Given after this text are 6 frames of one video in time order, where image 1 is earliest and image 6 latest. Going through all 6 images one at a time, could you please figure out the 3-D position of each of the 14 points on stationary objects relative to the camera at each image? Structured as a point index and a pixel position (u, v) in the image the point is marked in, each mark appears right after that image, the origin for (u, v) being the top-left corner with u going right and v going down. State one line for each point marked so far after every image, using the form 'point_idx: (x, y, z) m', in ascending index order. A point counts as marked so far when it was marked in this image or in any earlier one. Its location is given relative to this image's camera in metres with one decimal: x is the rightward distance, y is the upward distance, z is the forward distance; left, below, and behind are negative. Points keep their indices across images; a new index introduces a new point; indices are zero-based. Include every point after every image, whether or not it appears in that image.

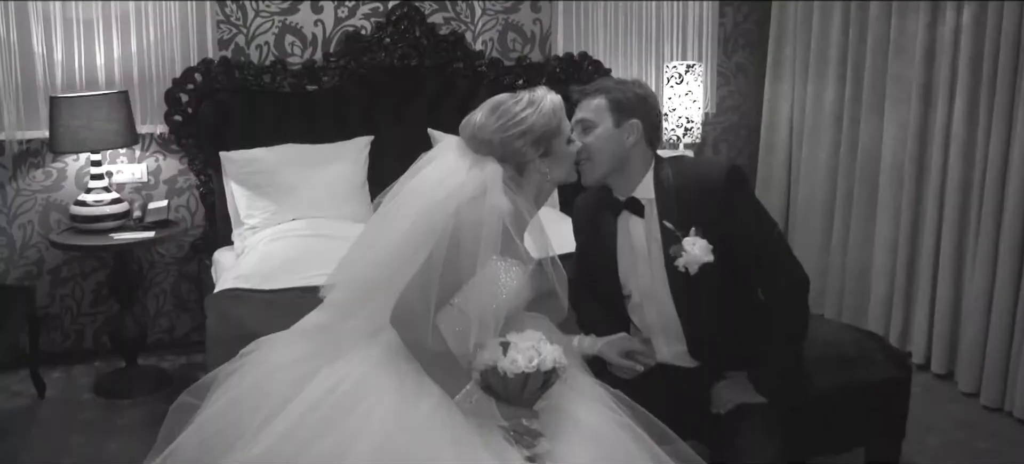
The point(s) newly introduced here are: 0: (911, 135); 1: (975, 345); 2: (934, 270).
0: (+1.4, +0.3, +3.2) m
1: (+1.5, -0.4, +3.0) m
2: (+1.5, -0.1, +3.2) m
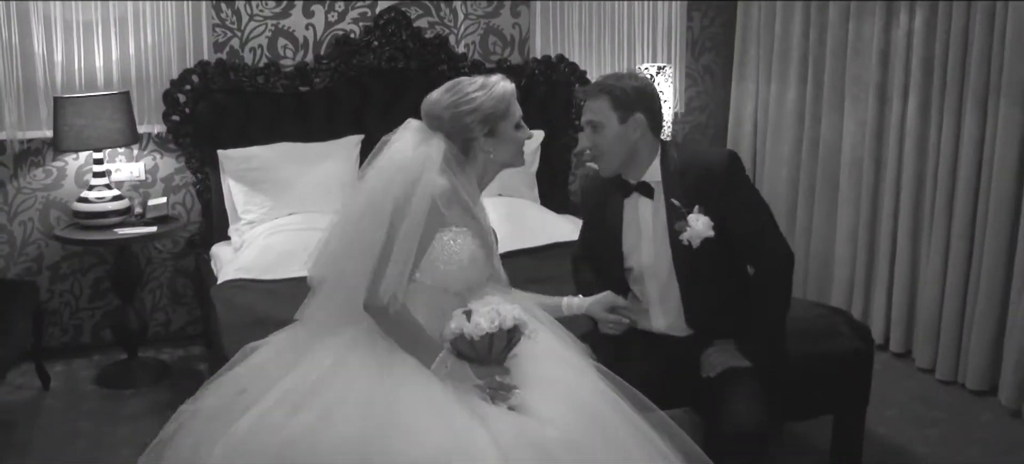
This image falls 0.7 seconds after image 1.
0: (+1.4, +0.4, +3.4) m
1: (+1.5, -0.3, +3.3) m
2: (+1.4, -0.1, +3.4) m
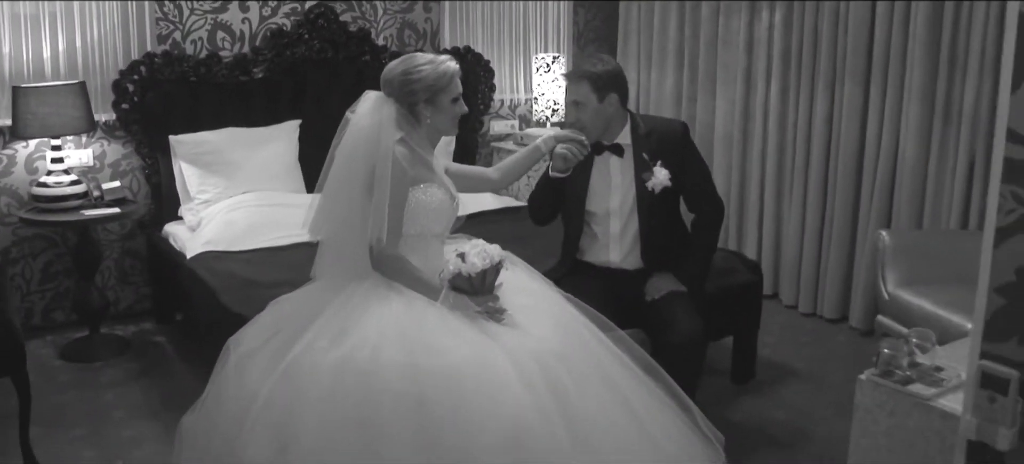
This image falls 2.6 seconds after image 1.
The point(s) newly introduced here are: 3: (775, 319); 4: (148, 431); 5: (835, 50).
0: (+1.0, +0.6, +4.1) m
1: (+1.2, -0.2, +3.9) m
2: (+1.1, +0.1, +4.1) m
3: (+1.1, -0.4, +3.9) m
4: (-1.1, -0.6, +2.8) m
5: (+1.3, +0.7, +3.6) m
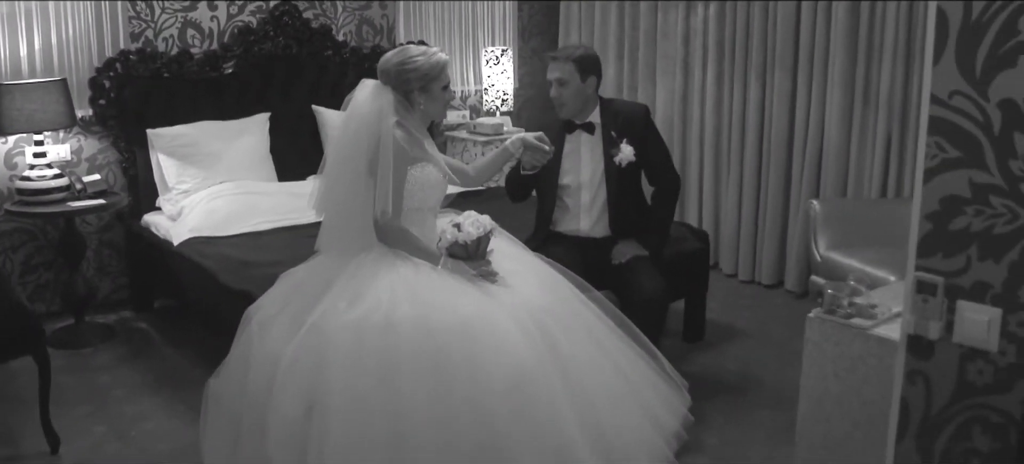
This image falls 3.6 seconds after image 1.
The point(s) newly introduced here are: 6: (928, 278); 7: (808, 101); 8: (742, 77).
0: (+0.8, +0.7, +4.4) m
1: (+1.0, 0.0, +4.3) m
2: (+0.9, +0.2, +4.5) m
3: (+0.9, -0.3, +4.2) m
4: (-1.2, -0.6, +3.0) m
5: (+1.1, +0.8, +4.0) m
6: (+0.6, -0.1, +1.4) m
7: (+1.3, +0.6, +3.9) m
8: (+1.0, +0.7, +4.1) m
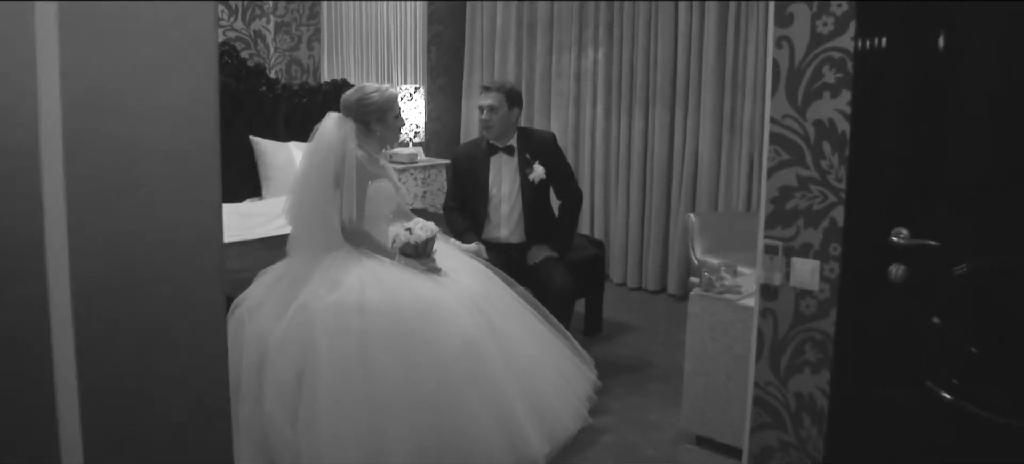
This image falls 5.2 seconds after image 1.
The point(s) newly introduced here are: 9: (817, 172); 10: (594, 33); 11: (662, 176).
0: (+0.3, +0.6, +5.1) m
1: (+0.6, -0.1, +5.0) m
2: (+0.5, +0.1, +5.1) m
3: (+0.5, -0.3, +4.8) m
4: (-1.4, -0.6, +3.4) m
5: (+0.7, +0.8, +4.7) m
6: (+0.6, 0.0, +2.1) m
7: (+0.9, +0.5, +4.6) m
8: (+0.6, +0.6, +4.8) m
9: (+0.7, +0.1, +2.0) m
10: (+0.4, +1.1, +4.9) m
11: (+0.8, +0.3, +4.7) m
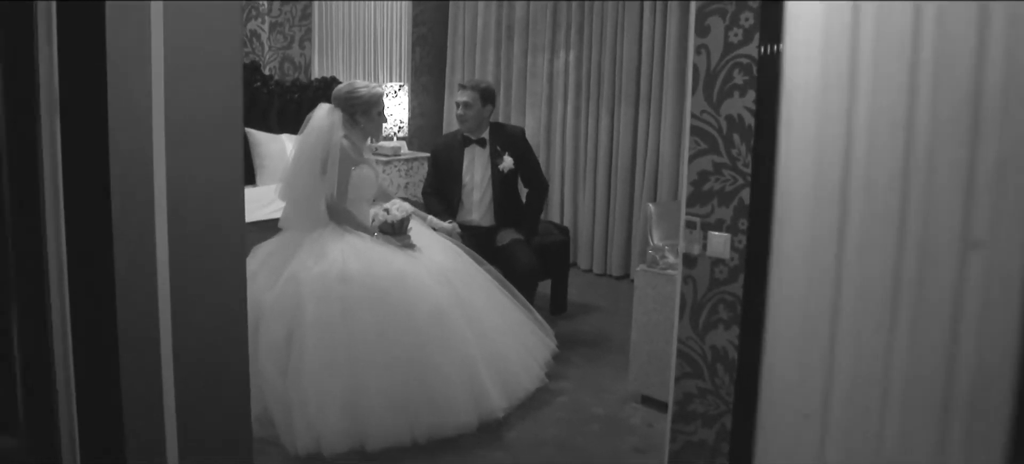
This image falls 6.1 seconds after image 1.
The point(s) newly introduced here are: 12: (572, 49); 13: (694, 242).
0: (+0.2, +0.6, +5.5) m
1: (+0.5, -0.1, +5.3) m
2: (+0.3, +0.2, +5.5) m
3: (+0.4, -0.3, +5.2) m
4: (-1.5, -0.5, +3.7) m
5: (+0.6, +0.8, +5.1) m
6: (+0.5, 0.0, +2.4) m
7: (+0.7, +0.6, +5.0) m
8: (+0.5, +0.7, +5.2) m
9: (+0.6, +0.2, +2.3) m
10: (+0.3, +1.1, +5.3) m
11: (+0.6, +0.3, +5.1) m
12: (+0.4, +1.0, +5.2) m
13: (+0.5, 0.0, +2.5) m
